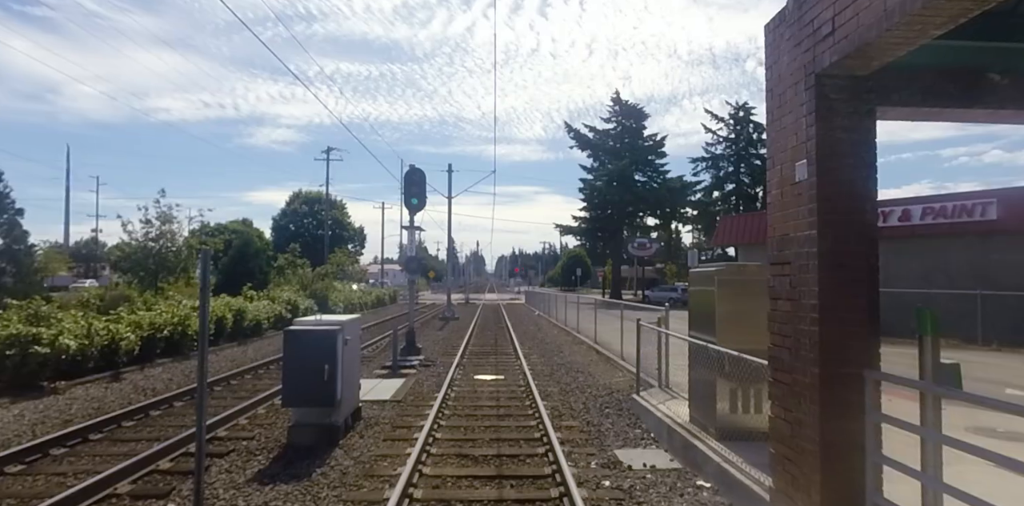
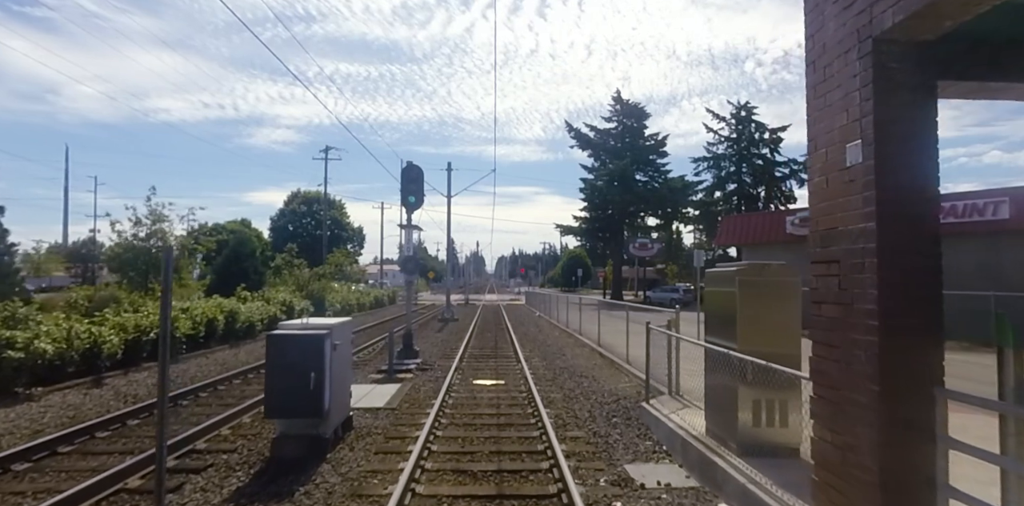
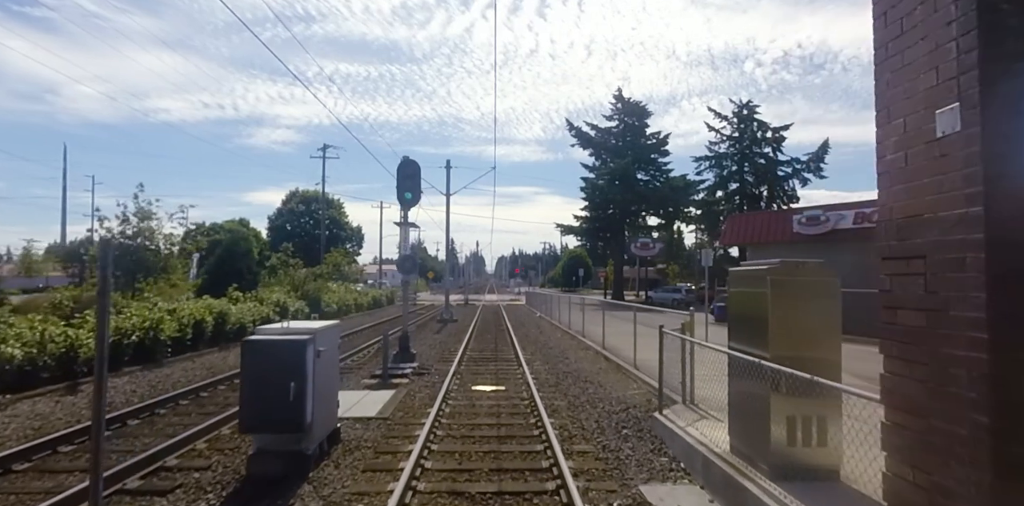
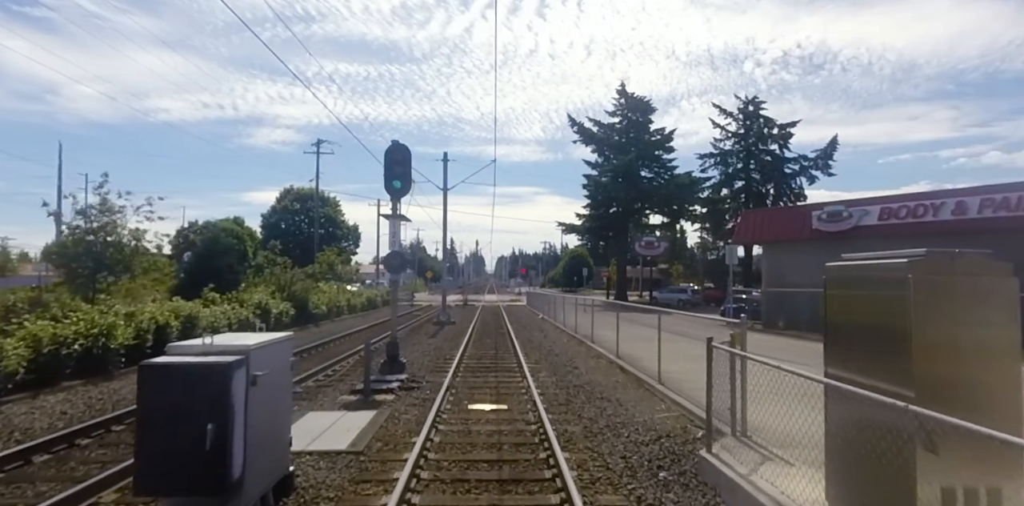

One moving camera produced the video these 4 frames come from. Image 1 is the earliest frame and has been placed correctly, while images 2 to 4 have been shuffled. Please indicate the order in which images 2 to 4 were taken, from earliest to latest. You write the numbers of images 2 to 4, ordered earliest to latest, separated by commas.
2, 3, 4
